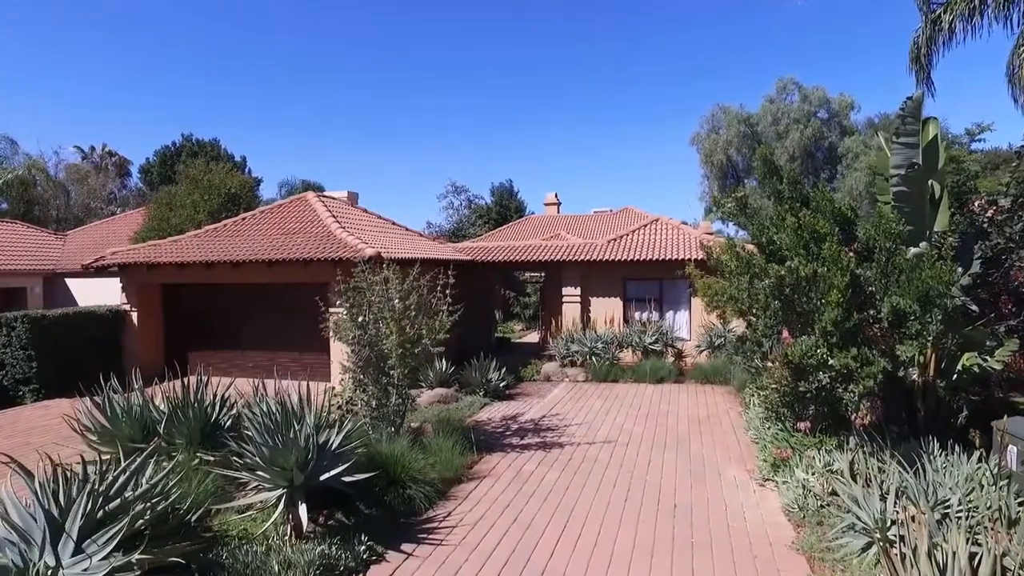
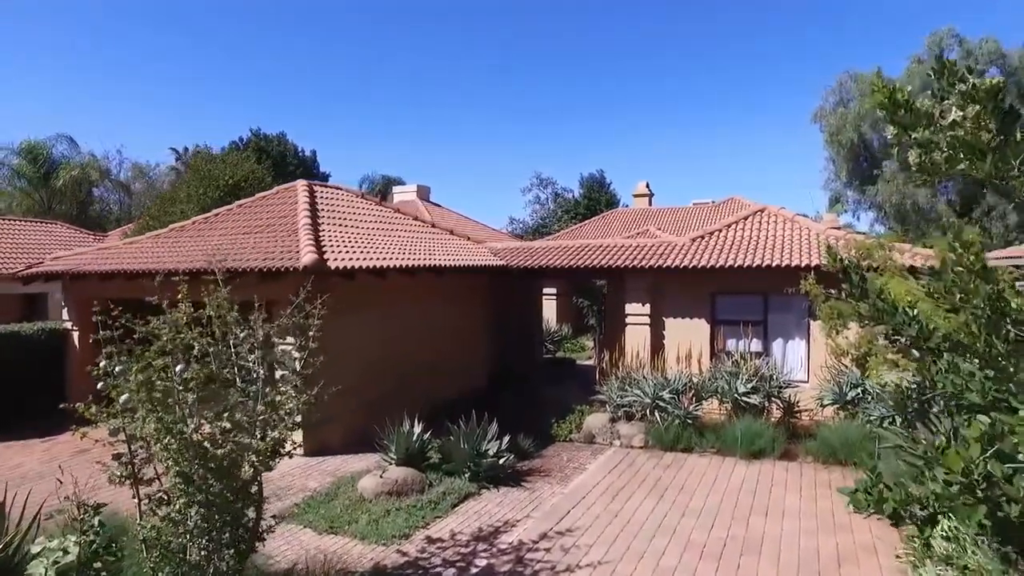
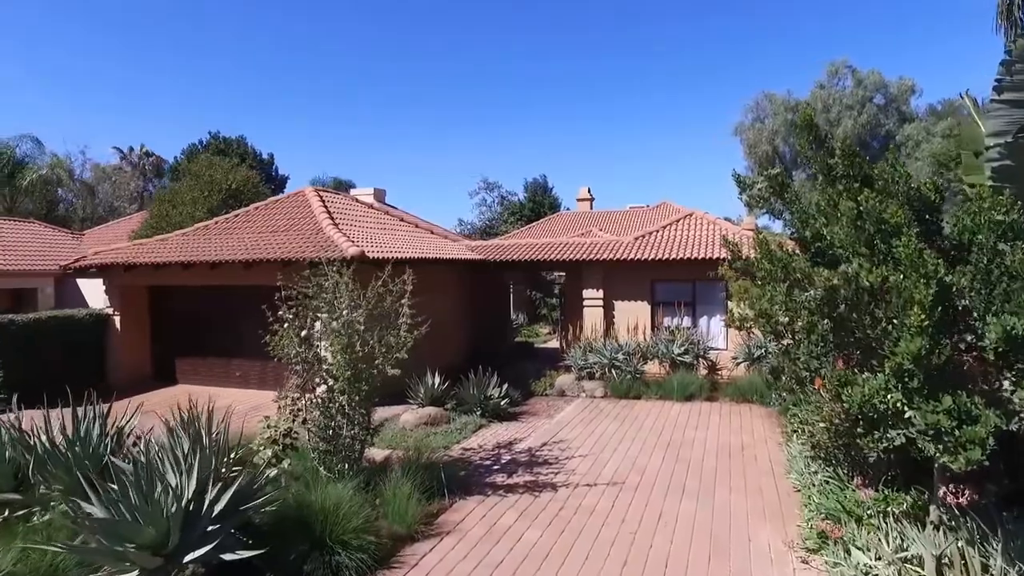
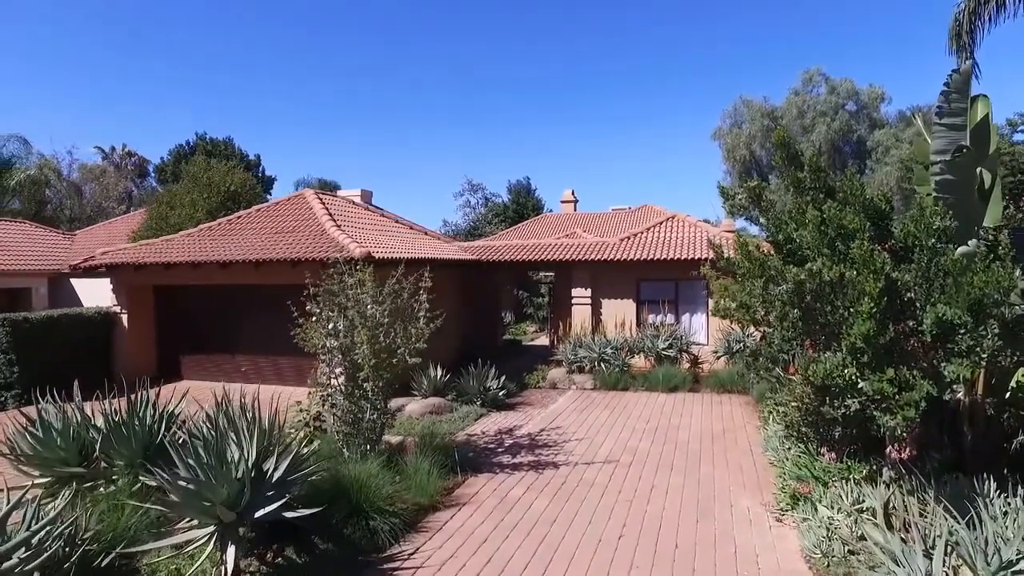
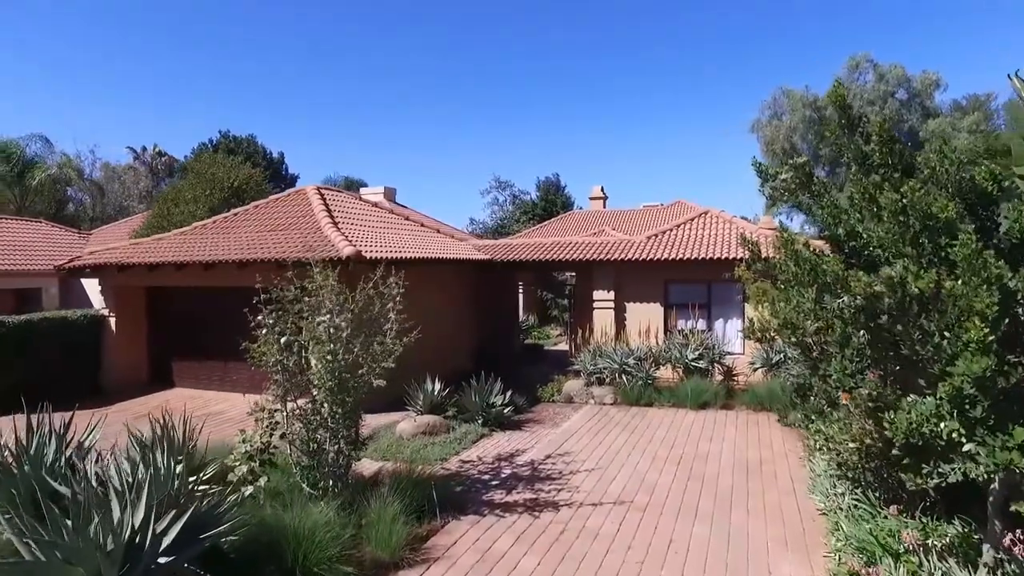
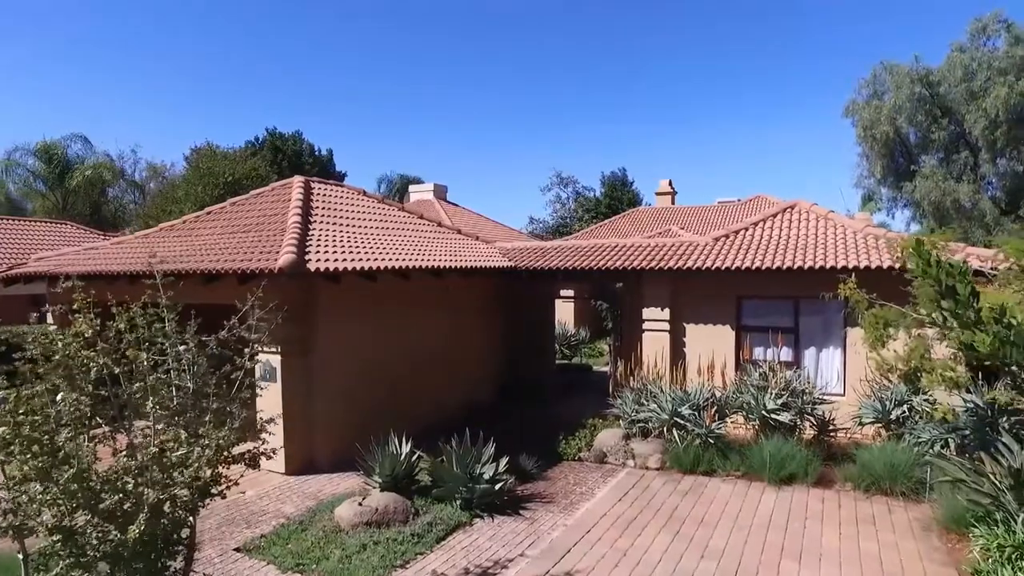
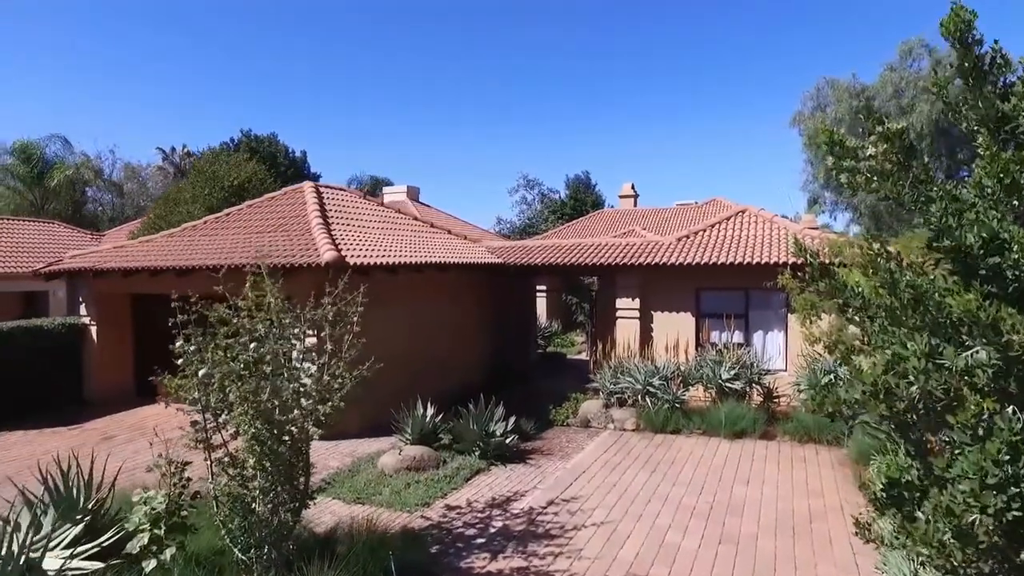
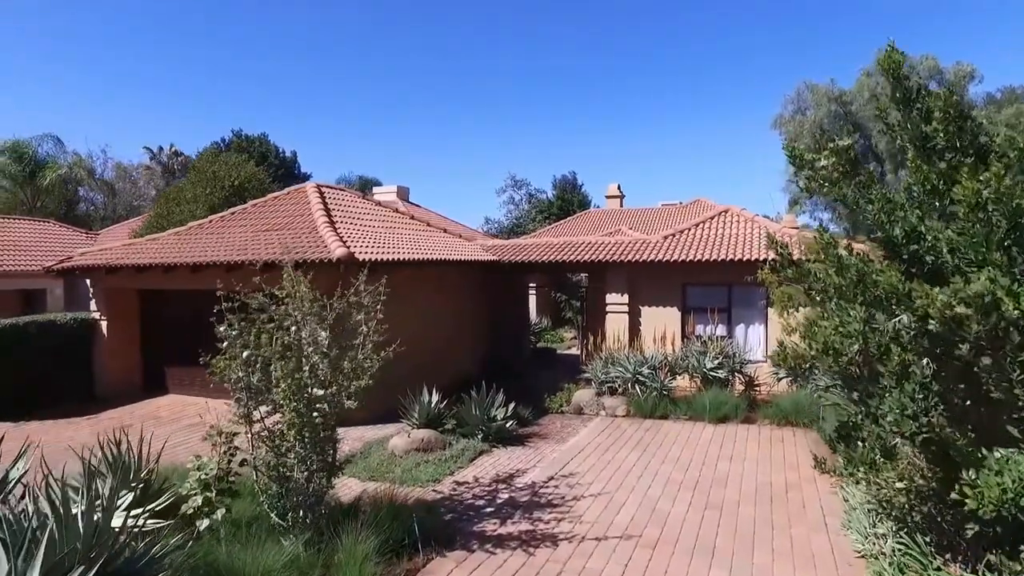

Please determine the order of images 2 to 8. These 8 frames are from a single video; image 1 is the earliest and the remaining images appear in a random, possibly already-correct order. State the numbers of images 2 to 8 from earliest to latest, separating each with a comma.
4, 3, 5, 8, 7, 2, 6
